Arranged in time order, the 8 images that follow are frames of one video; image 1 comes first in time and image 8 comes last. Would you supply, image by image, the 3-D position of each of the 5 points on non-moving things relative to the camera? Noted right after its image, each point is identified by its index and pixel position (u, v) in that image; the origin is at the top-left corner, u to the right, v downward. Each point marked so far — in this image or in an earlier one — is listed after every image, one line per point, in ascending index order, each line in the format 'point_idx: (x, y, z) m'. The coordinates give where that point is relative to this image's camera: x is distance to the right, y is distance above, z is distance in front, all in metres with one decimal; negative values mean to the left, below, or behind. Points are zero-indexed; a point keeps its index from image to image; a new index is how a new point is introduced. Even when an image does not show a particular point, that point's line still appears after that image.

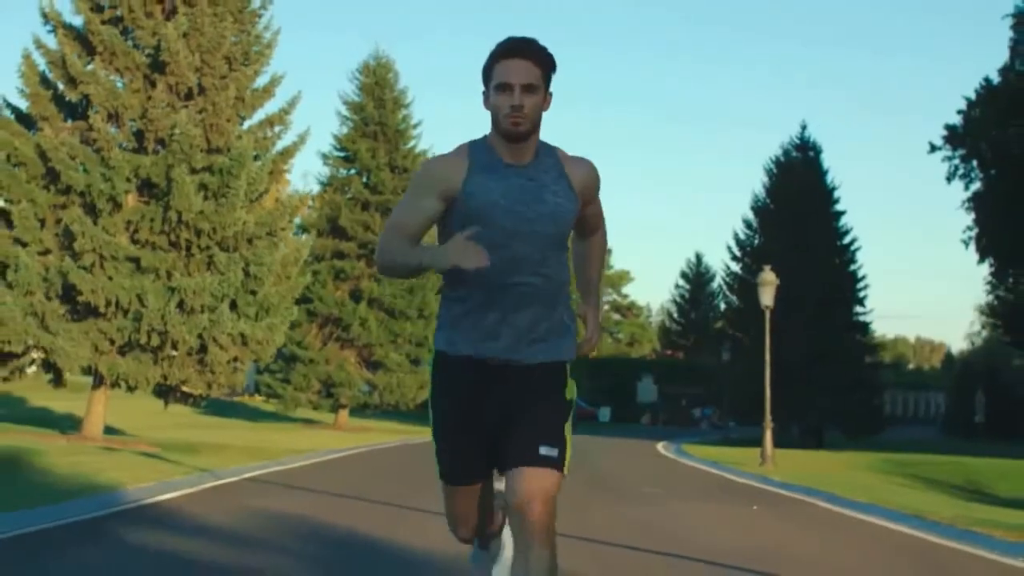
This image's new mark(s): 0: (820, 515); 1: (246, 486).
0: (+3.7, -2.7, +16.2) m
1: (-3.1, -2.4, +16.7) m
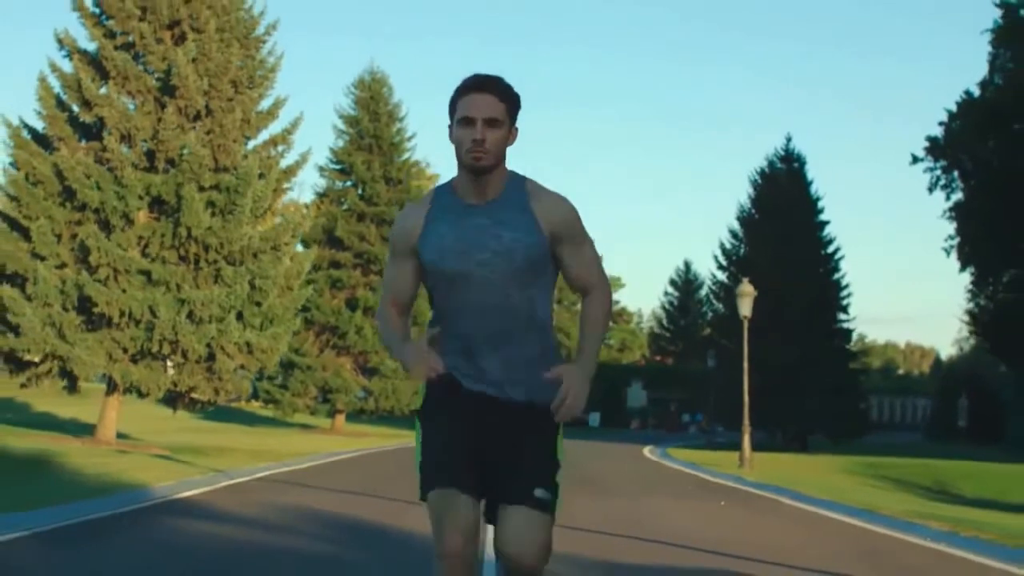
0: (+3.6, -2.9, +17.8) m
1: (-3.2, -2.6, +18.3) m
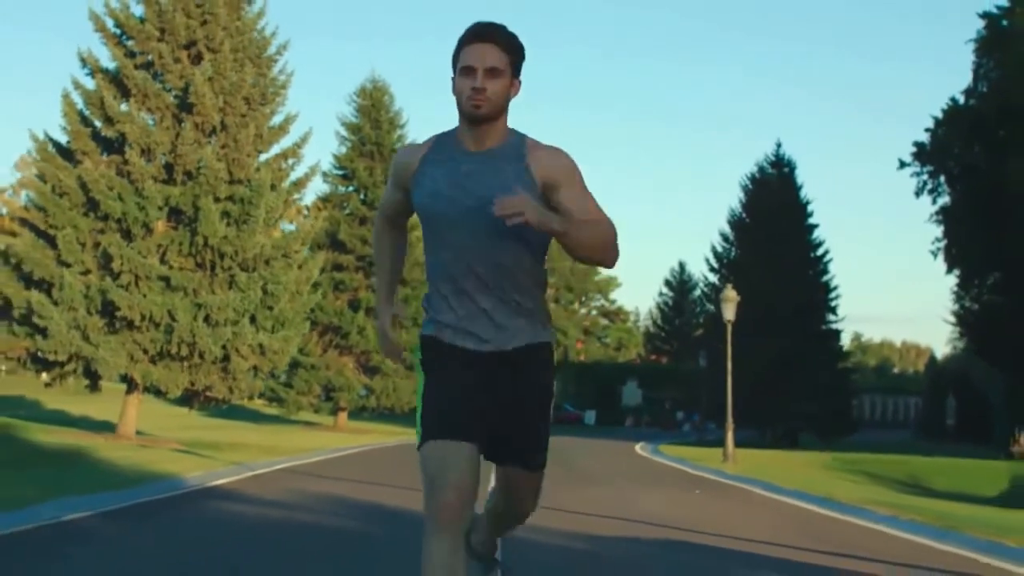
0: (+3.6, -3.0, +19.7) m
1: (-3.3, -2.7, +20.2) m
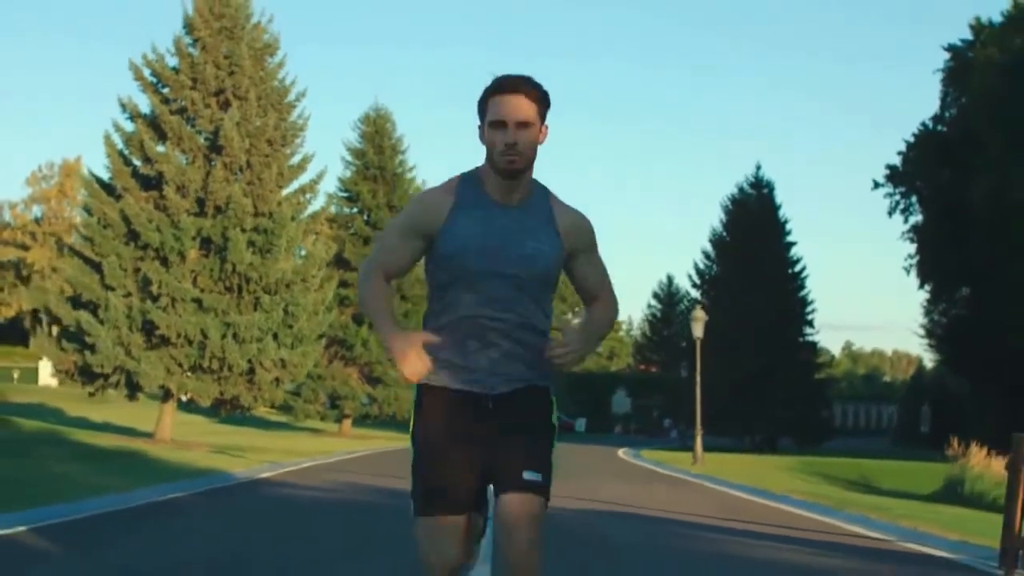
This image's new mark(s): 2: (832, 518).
0: (+3.4, -3.5, +23.8) m
1: (-3.4, -3.2, +24.3) m
2: (+4.0, -2.9, +17.4) m
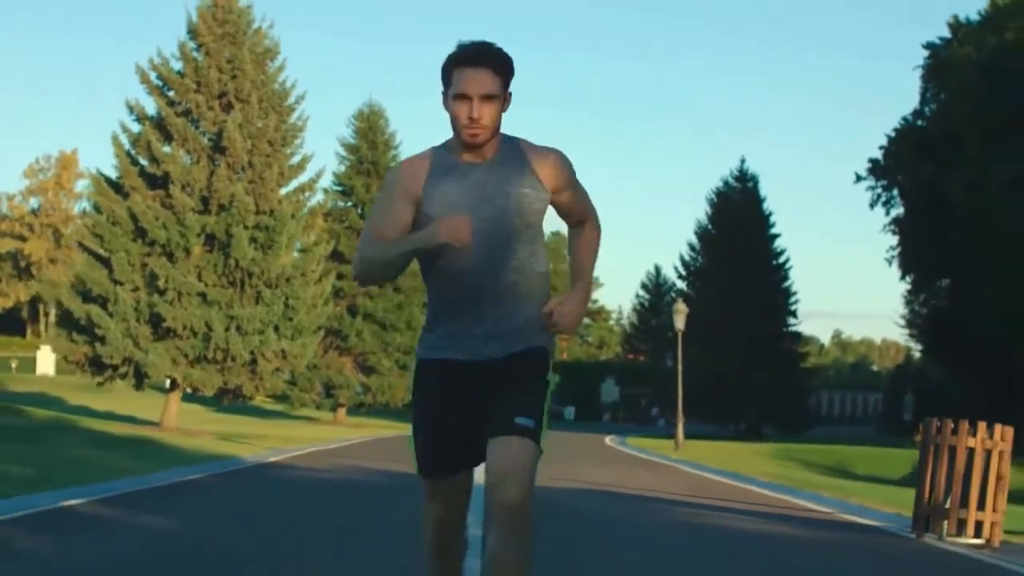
0: (+3.2, -3.4, +25.6) m
1: (-3.6, -3.2, +26.0) m
2: (+3.9, -2.9, +19.2) m
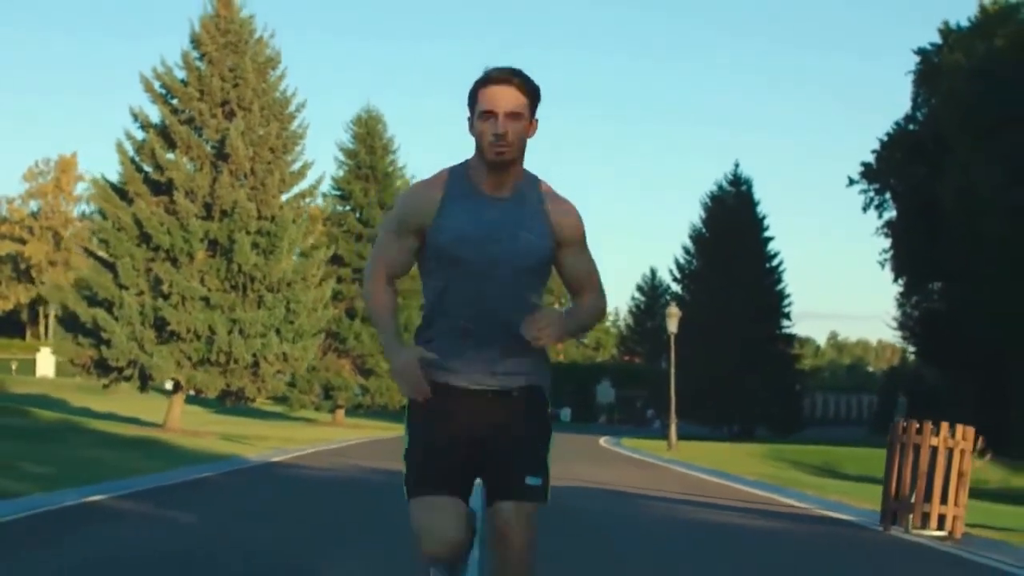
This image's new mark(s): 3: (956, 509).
0: (+3.1, -3.5, +26.5) m
1: (-3.7, -3.3, +26.9) m
2: (+3.8, -3.0, +20.1) m
3: (+4.6, -2.3, +14.4) m
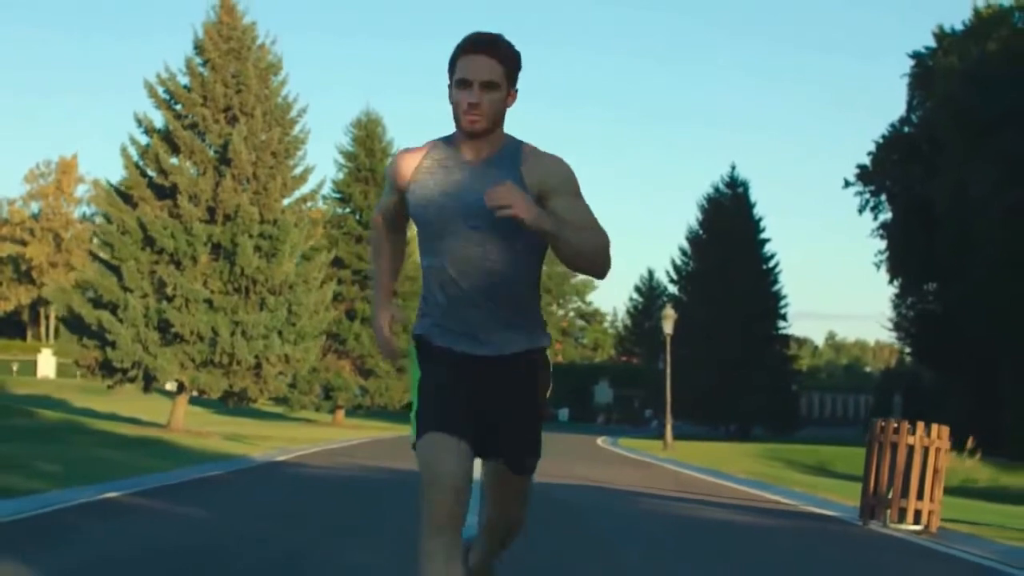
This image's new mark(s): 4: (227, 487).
0: (+3.1, -3.6, +27.1) m
1: (-3.7, -3.3, +27.5) m
2: (+3.8, -3.0, +20.7) m
3: (+4.6, -2.4, +15.1) m
4: (-4.2, -2.9, +19.8) m
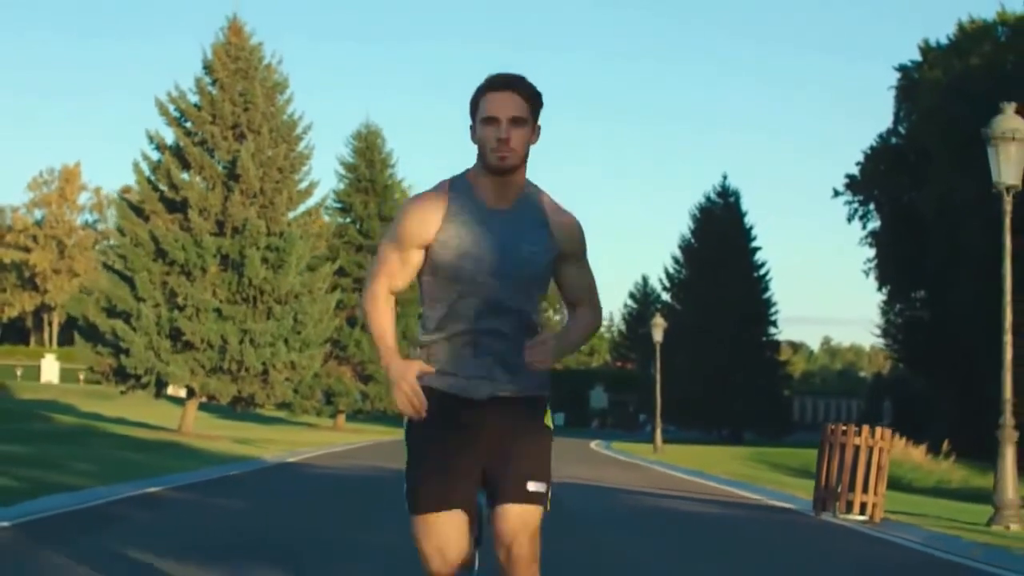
0: (+3.0, -3.9, +28.9) m
1: (-3.8, -3.6, +29.2) m
2: (+3.7, -3.3, +22.5) m
3: (+4.5, -2.6, +16.8) m
4: (-4.2, -3.1, +21.5) m
